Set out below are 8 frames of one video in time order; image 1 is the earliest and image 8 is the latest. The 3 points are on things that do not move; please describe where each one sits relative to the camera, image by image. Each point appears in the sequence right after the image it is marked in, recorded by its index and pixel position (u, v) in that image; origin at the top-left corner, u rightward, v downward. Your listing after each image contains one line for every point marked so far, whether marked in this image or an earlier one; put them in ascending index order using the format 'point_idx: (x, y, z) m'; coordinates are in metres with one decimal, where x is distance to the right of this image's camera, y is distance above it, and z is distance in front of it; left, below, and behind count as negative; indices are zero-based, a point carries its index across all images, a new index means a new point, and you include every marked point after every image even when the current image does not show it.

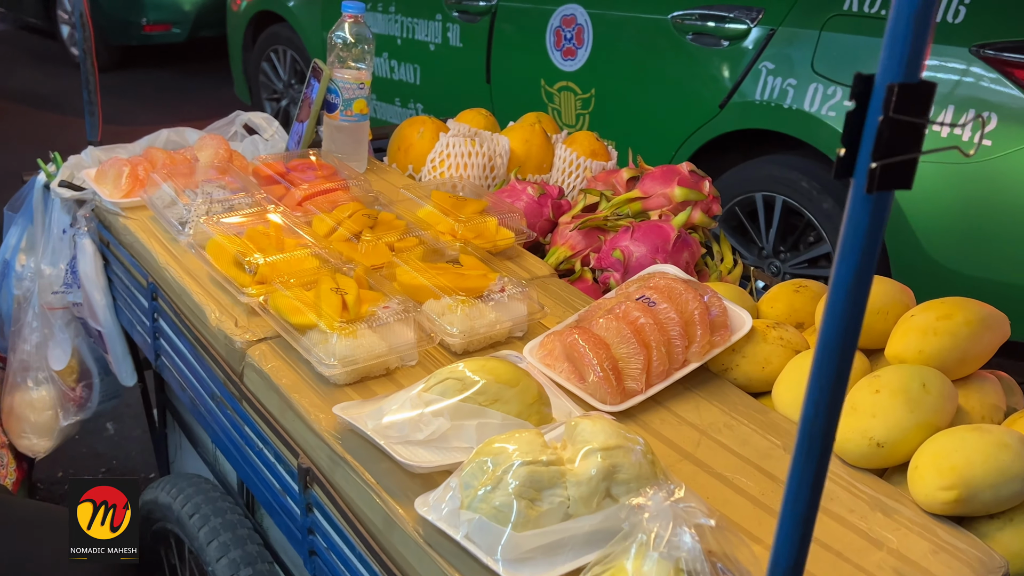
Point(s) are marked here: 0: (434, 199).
0: (-0.1, +0.1, +1.1) m
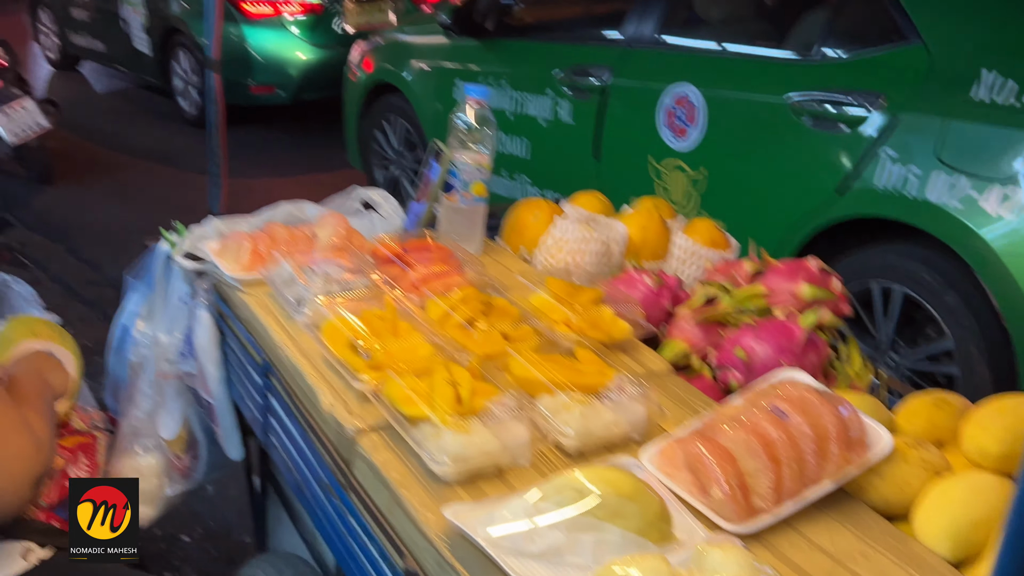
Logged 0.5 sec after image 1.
0: (0.0, 0.0, +1.1) m
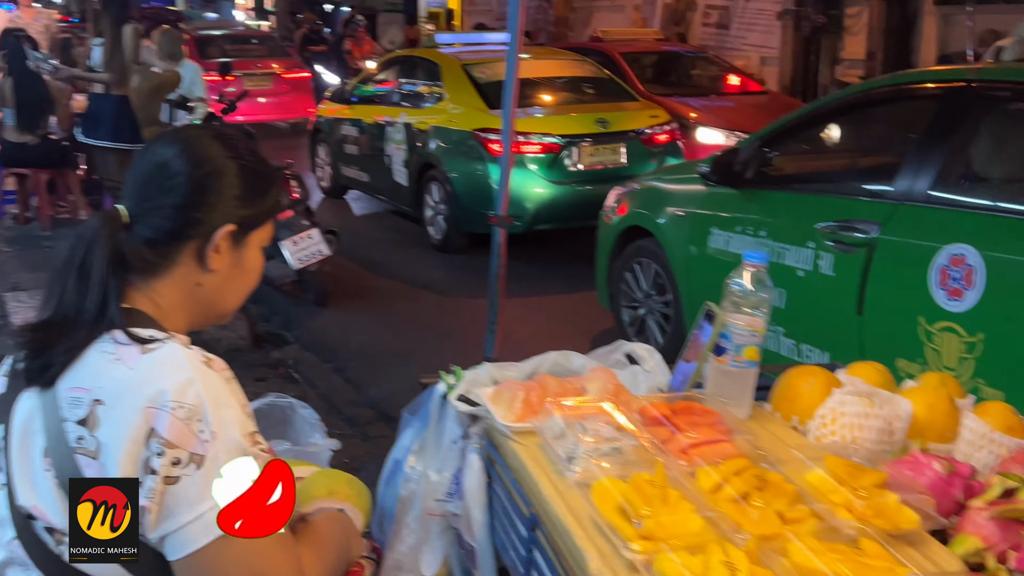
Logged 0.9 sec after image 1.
0: (+0.3, -0.2, +1.1) m
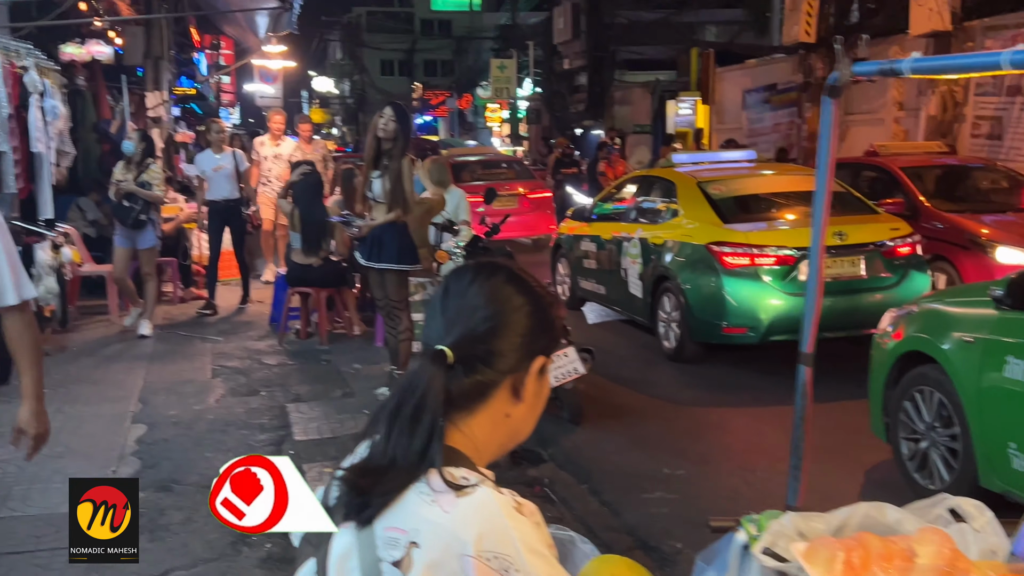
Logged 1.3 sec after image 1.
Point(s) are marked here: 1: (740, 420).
0: (+0.6, -0.3, +0.9) m
1: (+1.1, -0.7, +5.0) m
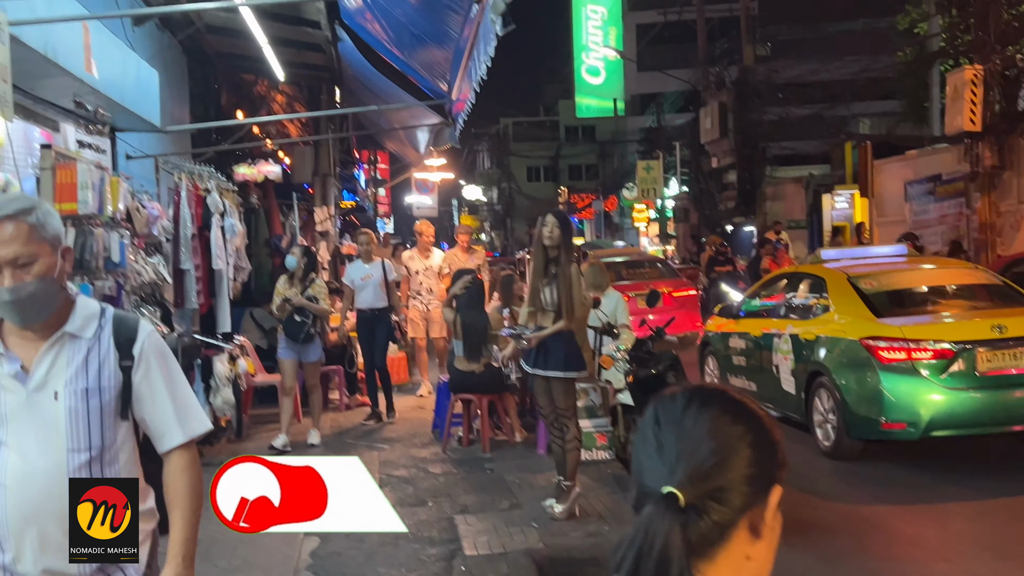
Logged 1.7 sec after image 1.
0: (+0.9, -0.4, +0.6) m
1: (+2.0, -1.1, +4.6) m
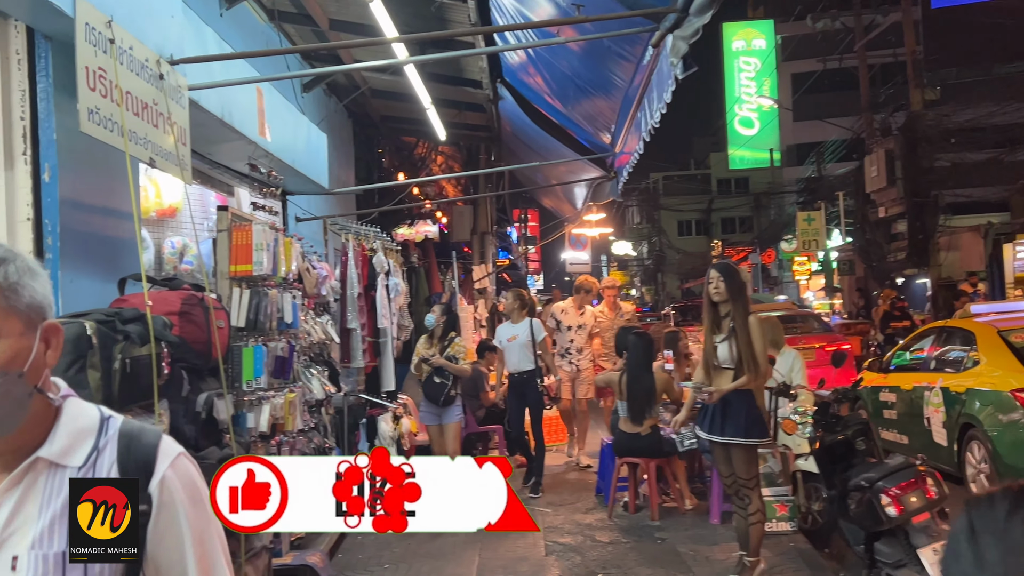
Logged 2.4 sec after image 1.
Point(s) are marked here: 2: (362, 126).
0: (+1.0, -0.5, +0.3) m
1: (+2.7, -1.4, +4.0) m
2: (-1.4, +1.5, +9.4) m
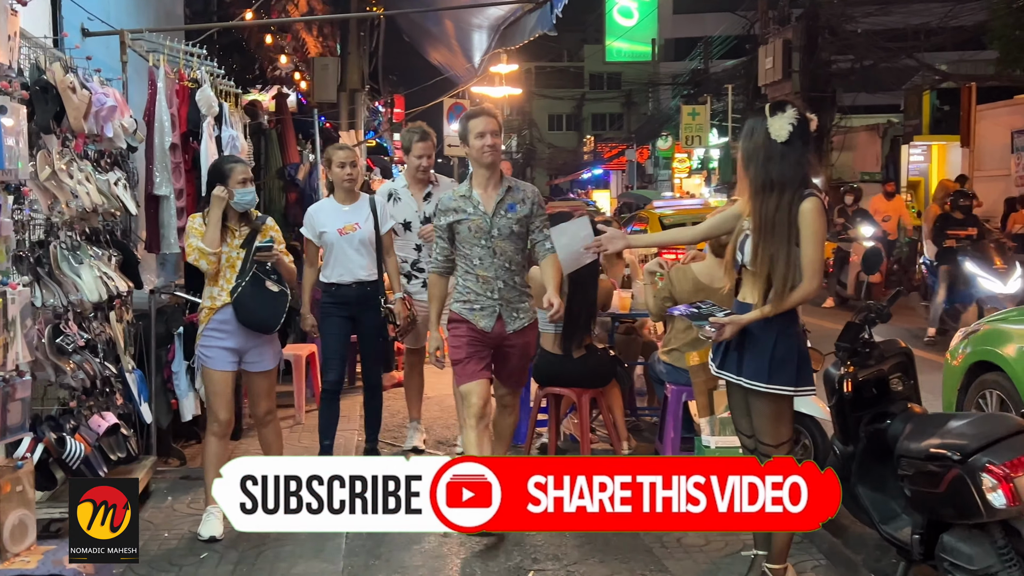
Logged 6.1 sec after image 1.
0: (+1.3, -0.5, -1.4) m
1: (+2.5, -1.1, +2.6) m
2: (-2.2, +2.5, +7.0) m
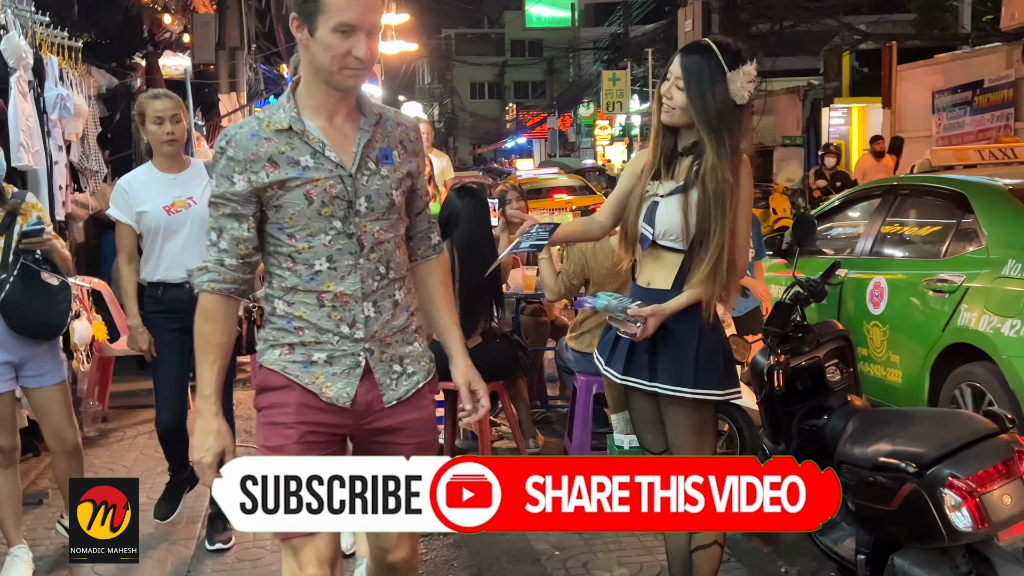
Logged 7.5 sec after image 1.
0: (+1.3, -0.6, -1.9) m
1: (+2.2, -1.0, +2.2) m
2: (-2.9, +2.6, +6.1) m
